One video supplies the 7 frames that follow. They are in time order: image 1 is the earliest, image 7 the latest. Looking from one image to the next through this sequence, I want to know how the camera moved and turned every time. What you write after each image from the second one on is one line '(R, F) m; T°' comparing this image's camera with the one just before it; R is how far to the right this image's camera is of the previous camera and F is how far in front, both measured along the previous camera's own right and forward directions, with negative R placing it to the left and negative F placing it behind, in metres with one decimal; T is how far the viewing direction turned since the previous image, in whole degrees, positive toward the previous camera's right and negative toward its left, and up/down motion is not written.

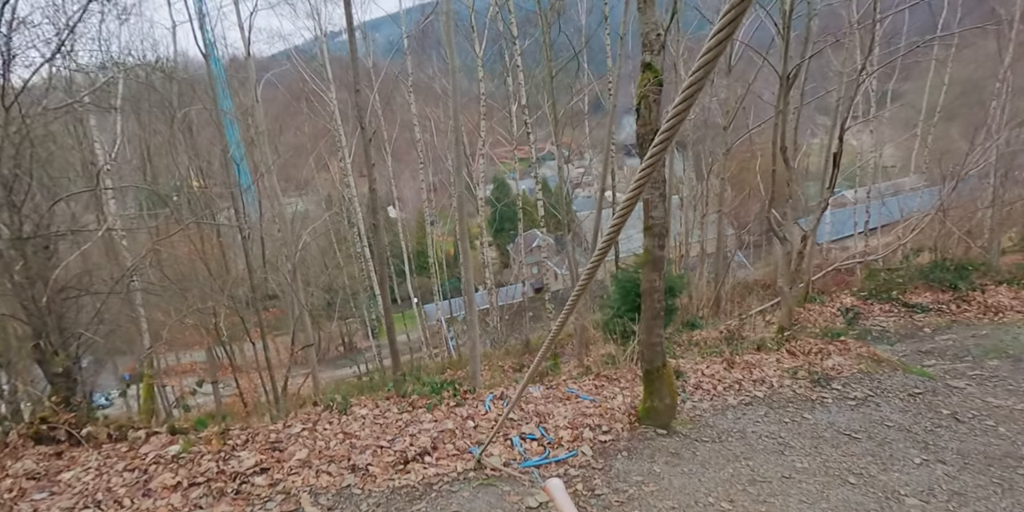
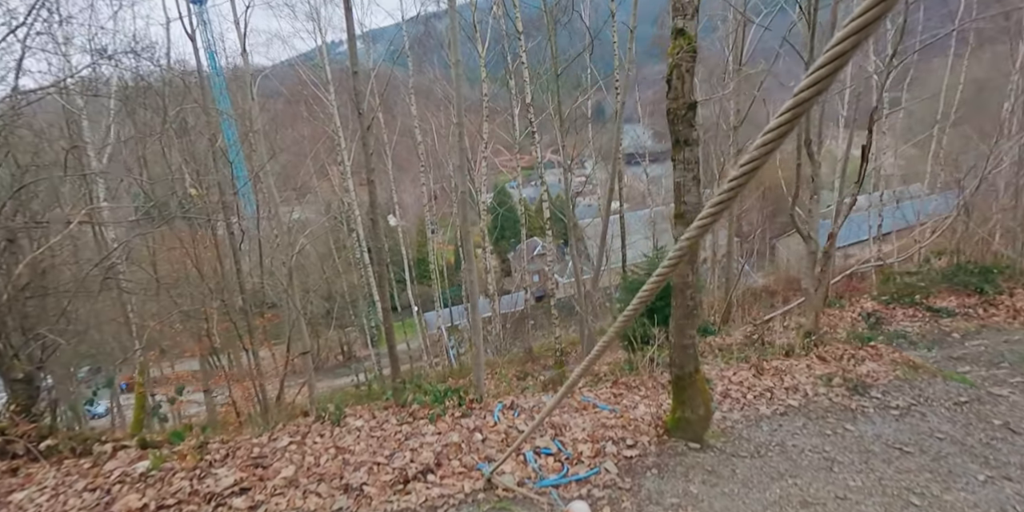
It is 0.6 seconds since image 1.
(-0.1, +0.3) m; 0°
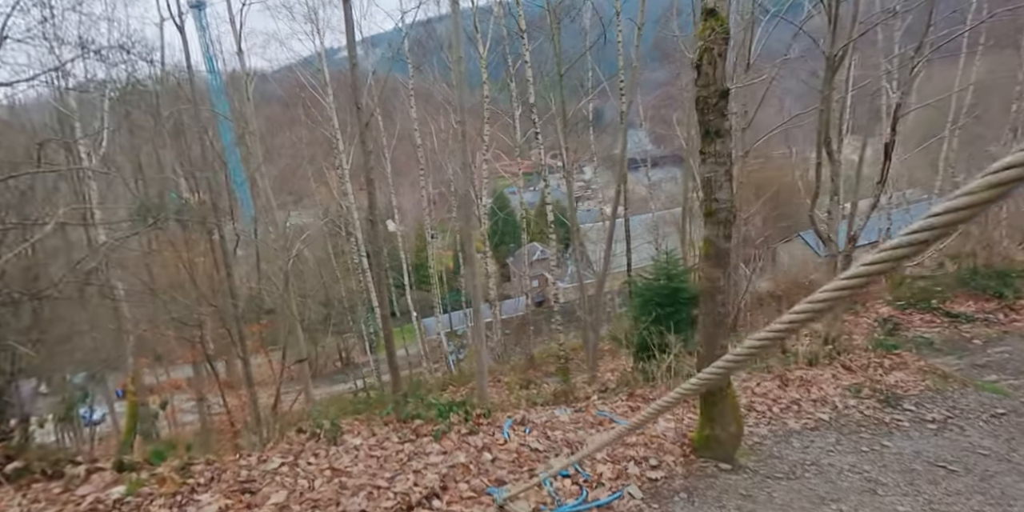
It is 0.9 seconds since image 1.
(-0.1, +0.2) m; 0°
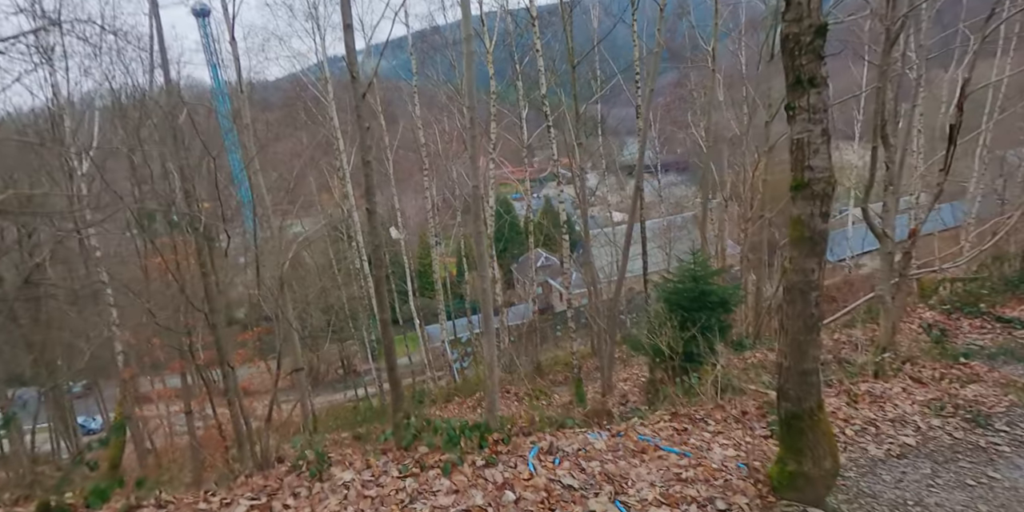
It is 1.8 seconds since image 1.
(-0.1, +0.5) m; 0°
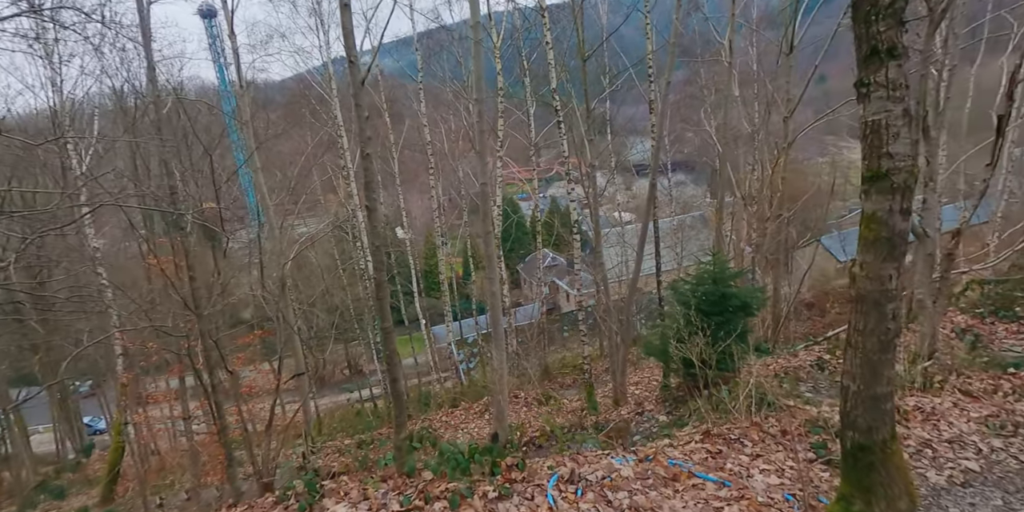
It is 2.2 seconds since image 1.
(0.0, +0.3) m; -1°
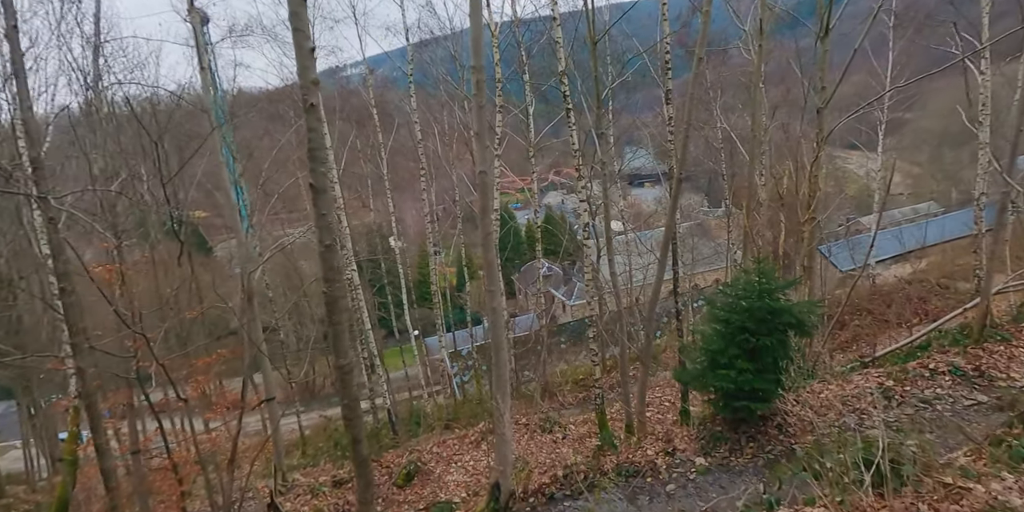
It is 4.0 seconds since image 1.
(-0.1, +1.0) m; 0°
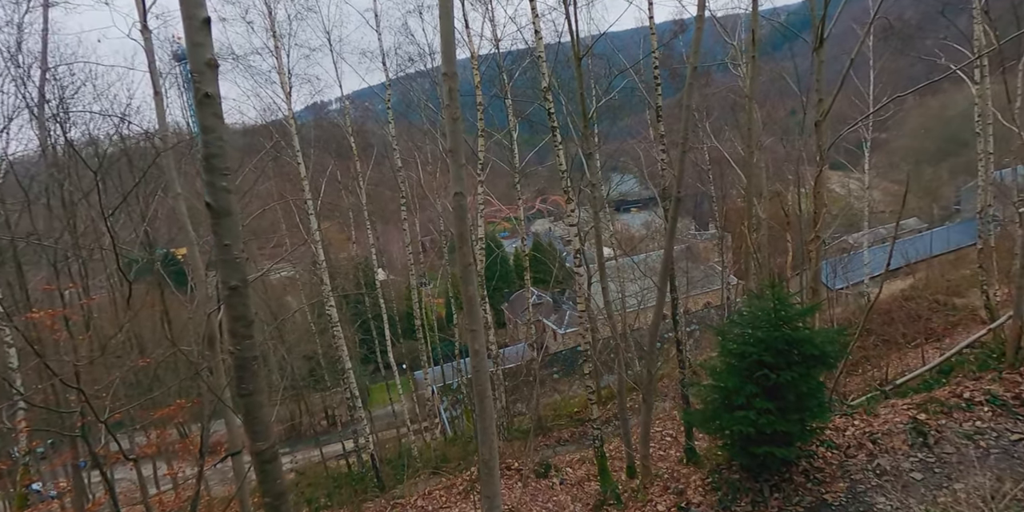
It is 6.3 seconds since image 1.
(0.0, +0.5) m; +1°
